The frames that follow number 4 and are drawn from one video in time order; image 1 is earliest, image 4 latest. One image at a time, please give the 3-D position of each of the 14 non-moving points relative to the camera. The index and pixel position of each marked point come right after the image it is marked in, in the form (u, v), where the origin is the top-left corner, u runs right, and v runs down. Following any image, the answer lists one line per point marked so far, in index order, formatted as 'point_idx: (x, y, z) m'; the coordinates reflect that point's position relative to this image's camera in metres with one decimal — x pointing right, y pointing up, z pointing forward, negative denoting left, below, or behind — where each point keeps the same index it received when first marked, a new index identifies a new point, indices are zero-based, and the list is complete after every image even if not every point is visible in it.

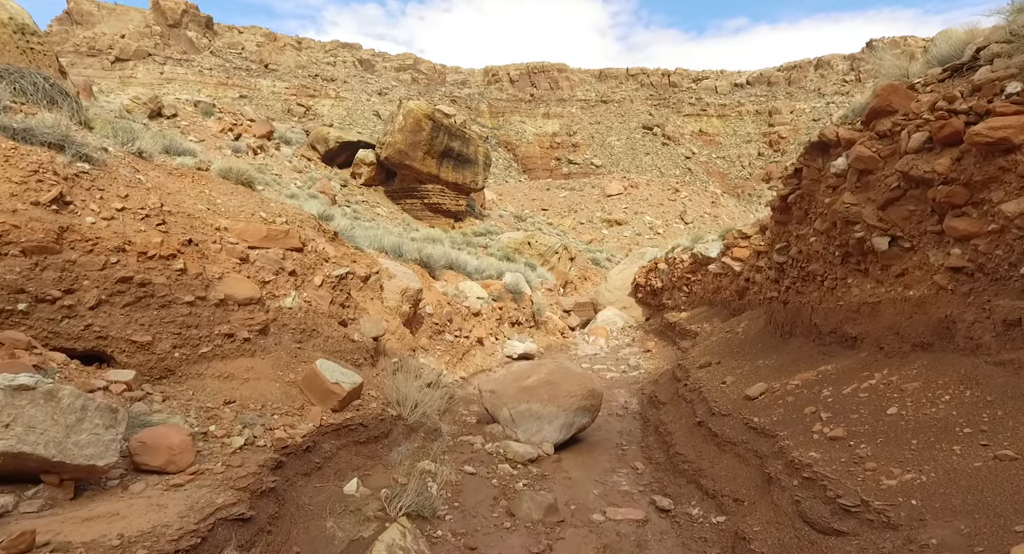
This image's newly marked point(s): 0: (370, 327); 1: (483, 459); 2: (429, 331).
0: (-1.4, -0.5, +5.9) m
1: (-0.2, -1.5, +5.0) m
2: (-1.2, -0.8, +8.5) m
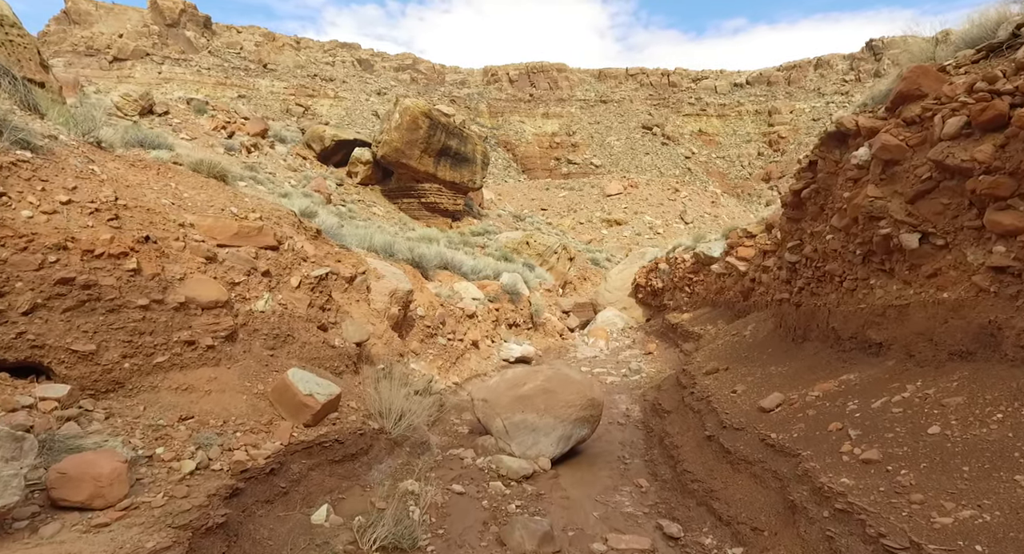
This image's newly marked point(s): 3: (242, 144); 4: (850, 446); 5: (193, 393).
0: (-1.4, -0.5, +5.4) m
1: (-0.3, -1.5, +4.6) m
2: (-1.2, -0.8, +8.1) m
3: (-8.4, +4.1, +18.7) m
4: (+1.8, -0.9, +3.2) m
5: (-1.9, -0.7, +3.6) m
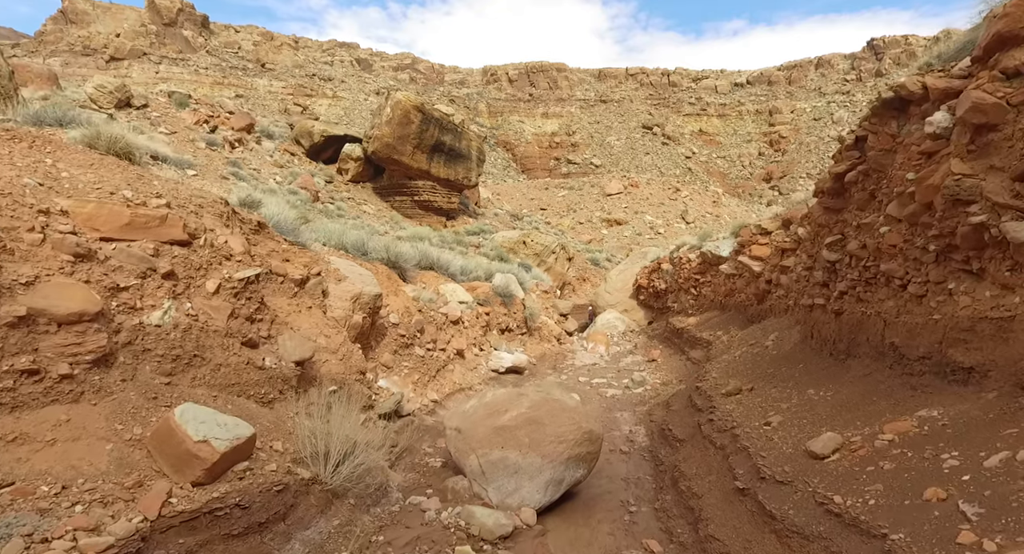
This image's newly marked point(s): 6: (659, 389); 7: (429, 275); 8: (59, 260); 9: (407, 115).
0: (-1.6, -0.5, +4.4) m
1: (-0.5, -1.6, +3.5) m
2: (-1.4, -0.8, +7.0) m
3: (-8.5, +4.1, +17.6) m
4: (+1.6, -0.9, +2.1) m
5: (-2.1, -0.7, +2.5) m
6: (+1.9, -1.5, +7.6) m
7: (-1.3, 0.0, +9.5) m
8: (-2.4, +0.1, +3.2) m
9: (-3.0, +4.6, +16.7) m
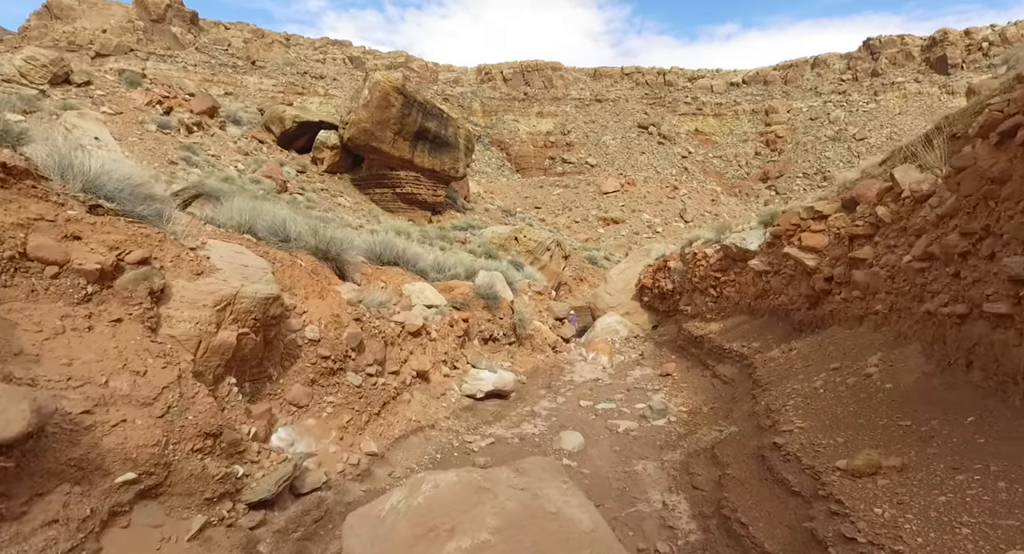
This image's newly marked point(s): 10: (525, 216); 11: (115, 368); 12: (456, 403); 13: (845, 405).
0: (-1.8, -0.5, +2.0) m
1: (-0.6, -1.5, +1.2) m
2: (-1.6, -0.7, +4.6) m
3: (-8.8, +4.1, +15.2) m
4: (+1.5, -0.9, -0.2) m
5: (-2.3, -0.7, +0.2) m
6: (+1.7, -1.4, +5.3) m
7: (-1.6, +0.1, +7.1) m
8: (-2.6, +0.2, +0.8) m
9: (-3.3, +4.6, +14.3) m
10: (+0.4, +2.2, +19.9) m
11: (-1.8, -0.4, +2.8) m
12: (-0.6, -1.2, +5.5) m
13: (+2.3, -0.9, +4.0) m
